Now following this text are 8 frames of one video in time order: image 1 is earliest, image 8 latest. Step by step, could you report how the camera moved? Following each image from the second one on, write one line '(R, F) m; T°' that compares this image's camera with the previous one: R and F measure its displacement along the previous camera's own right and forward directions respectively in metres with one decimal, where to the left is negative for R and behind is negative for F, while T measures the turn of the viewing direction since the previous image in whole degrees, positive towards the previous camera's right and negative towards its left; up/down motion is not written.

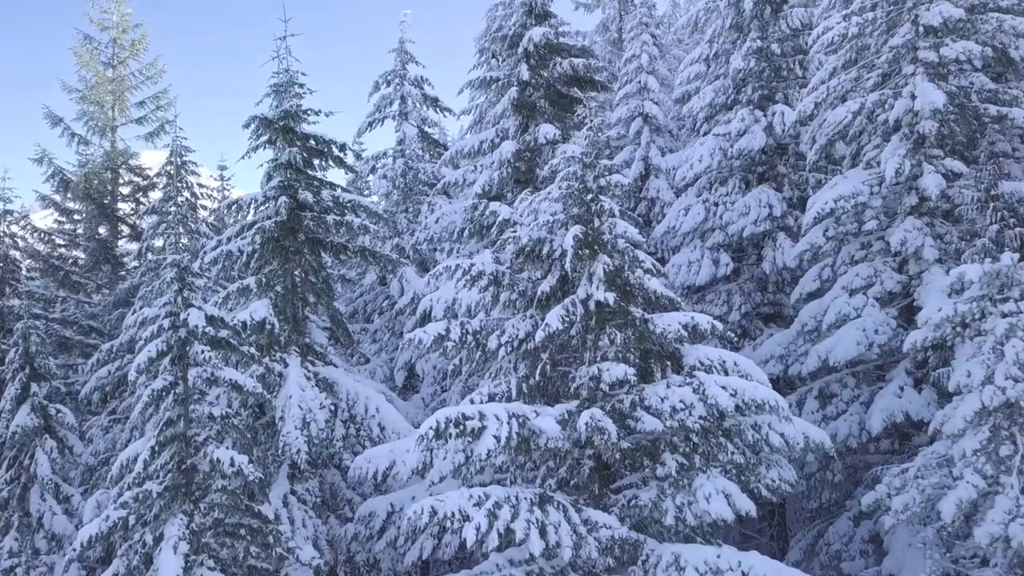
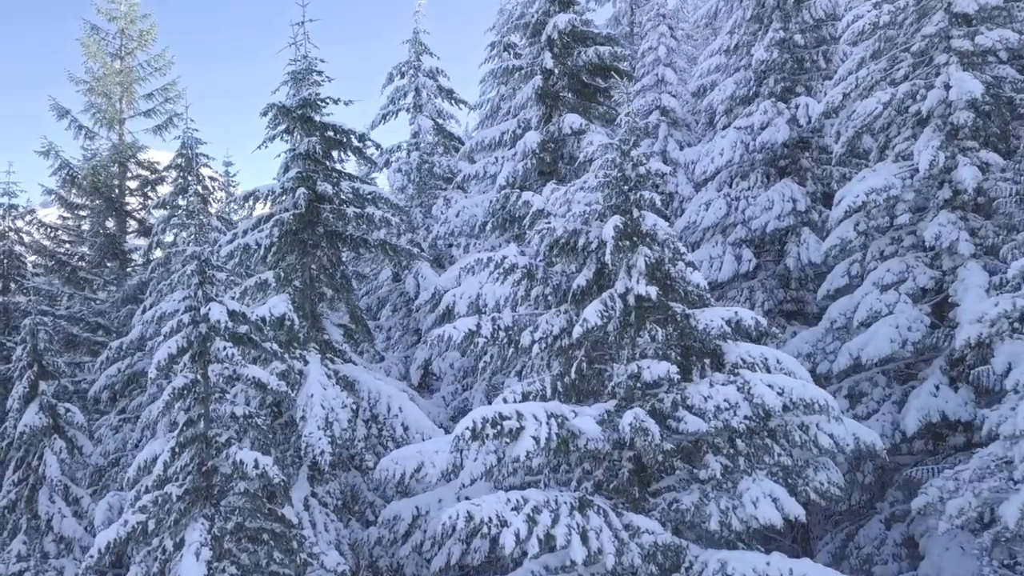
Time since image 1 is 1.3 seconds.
(-0.4, +0.3) m; 0°
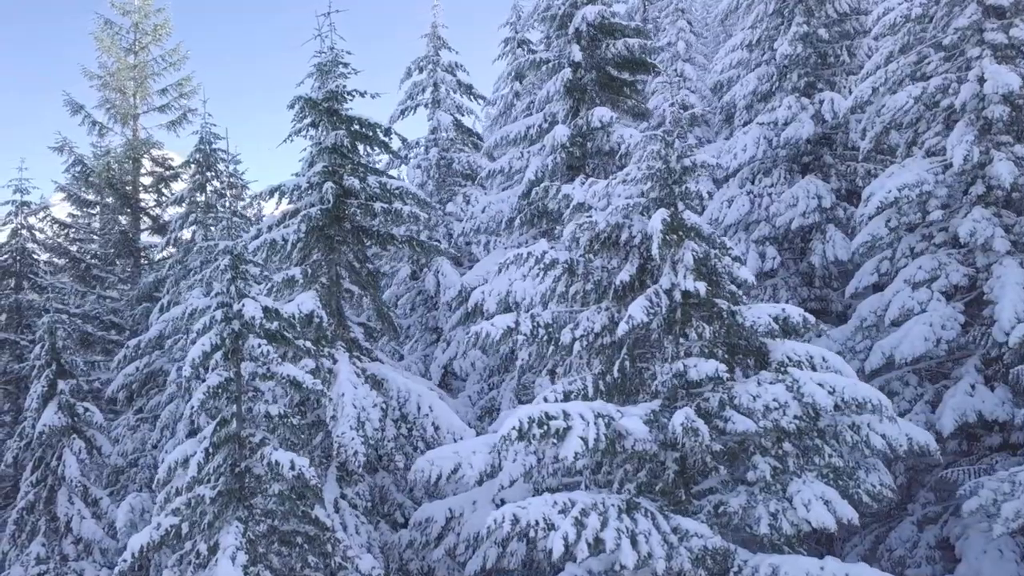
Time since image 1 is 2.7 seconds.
(-0.5, +0.2) m; 0°
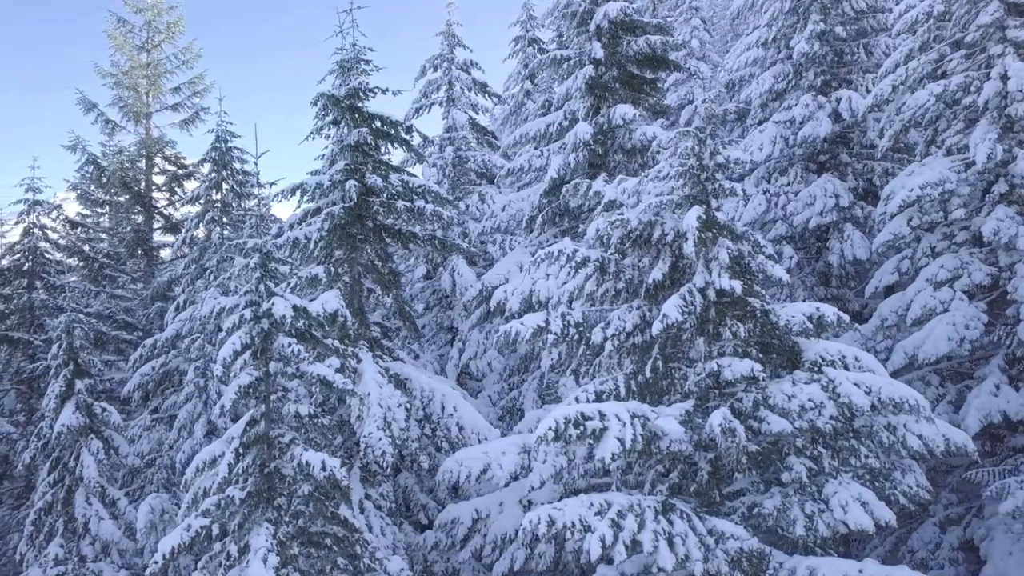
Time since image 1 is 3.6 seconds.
(-0.4, +0.1) m; 0°
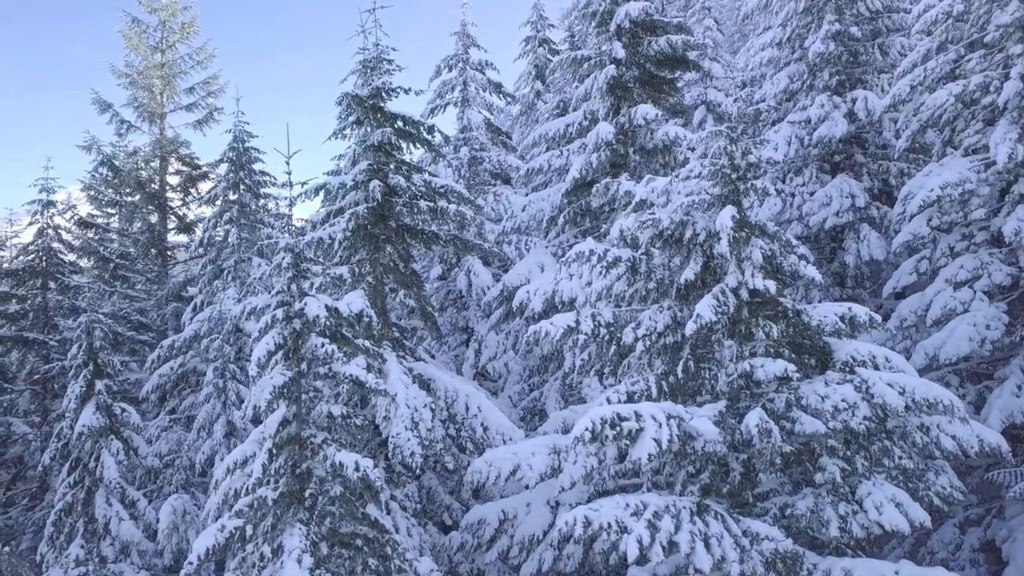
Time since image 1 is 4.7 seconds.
(-0.4, 0.0) m; 0°
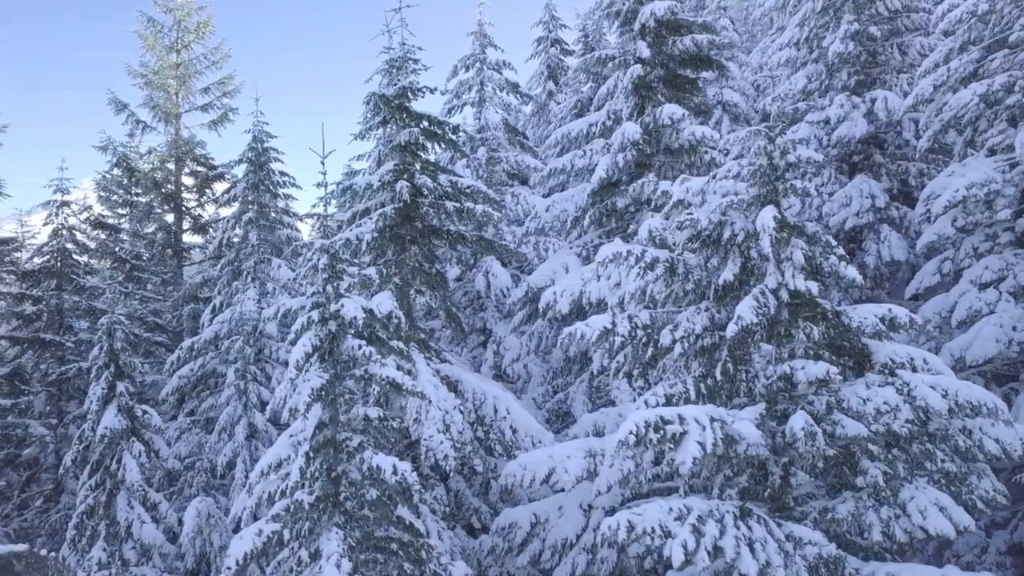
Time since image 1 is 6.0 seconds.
(-0.4, +0.1) m; 0°
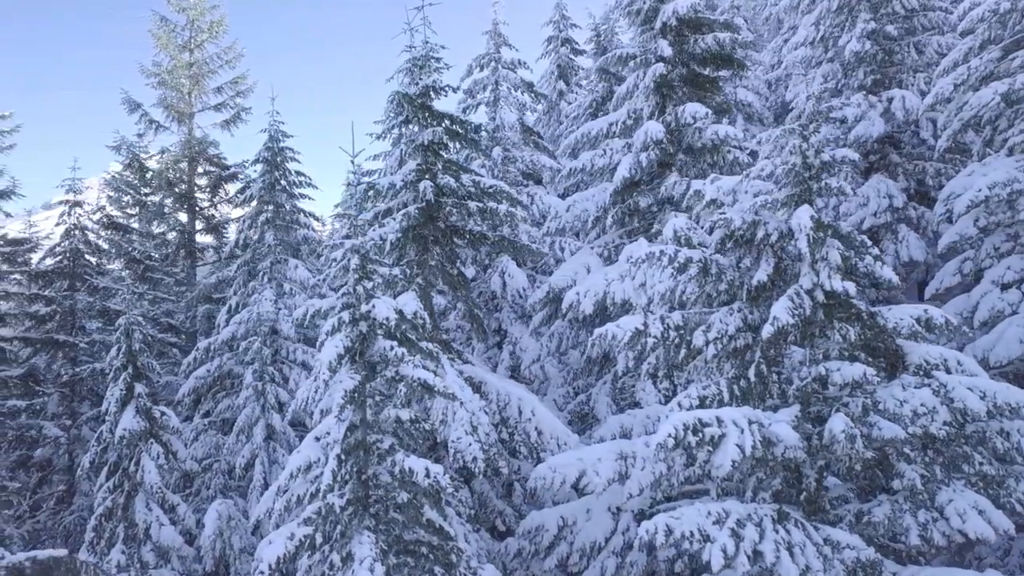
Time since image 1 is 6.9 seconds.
(-0.4, +0.1) m; 0°
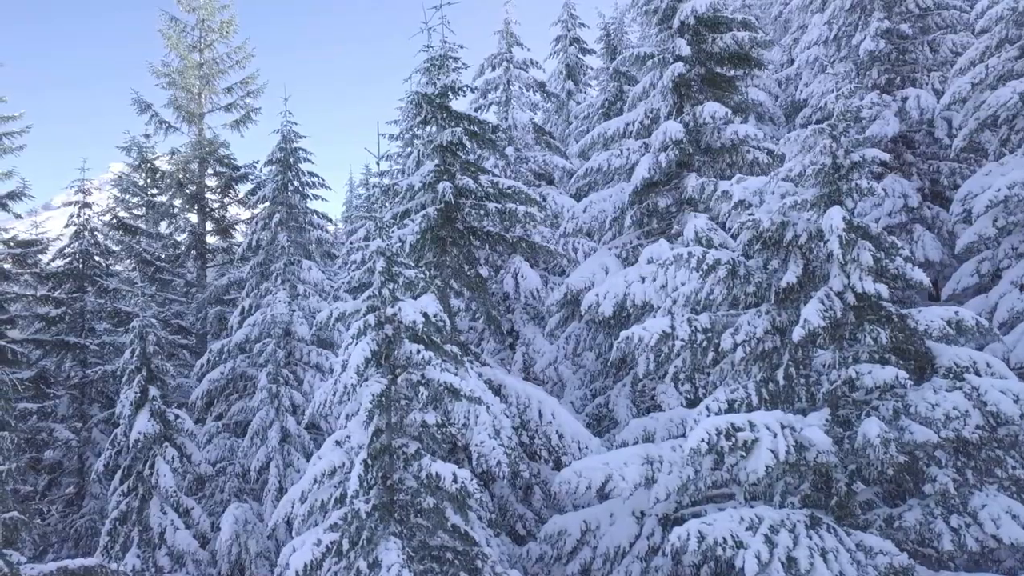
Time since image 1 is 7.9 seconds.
(-0.3, +0.1) m; 0°
